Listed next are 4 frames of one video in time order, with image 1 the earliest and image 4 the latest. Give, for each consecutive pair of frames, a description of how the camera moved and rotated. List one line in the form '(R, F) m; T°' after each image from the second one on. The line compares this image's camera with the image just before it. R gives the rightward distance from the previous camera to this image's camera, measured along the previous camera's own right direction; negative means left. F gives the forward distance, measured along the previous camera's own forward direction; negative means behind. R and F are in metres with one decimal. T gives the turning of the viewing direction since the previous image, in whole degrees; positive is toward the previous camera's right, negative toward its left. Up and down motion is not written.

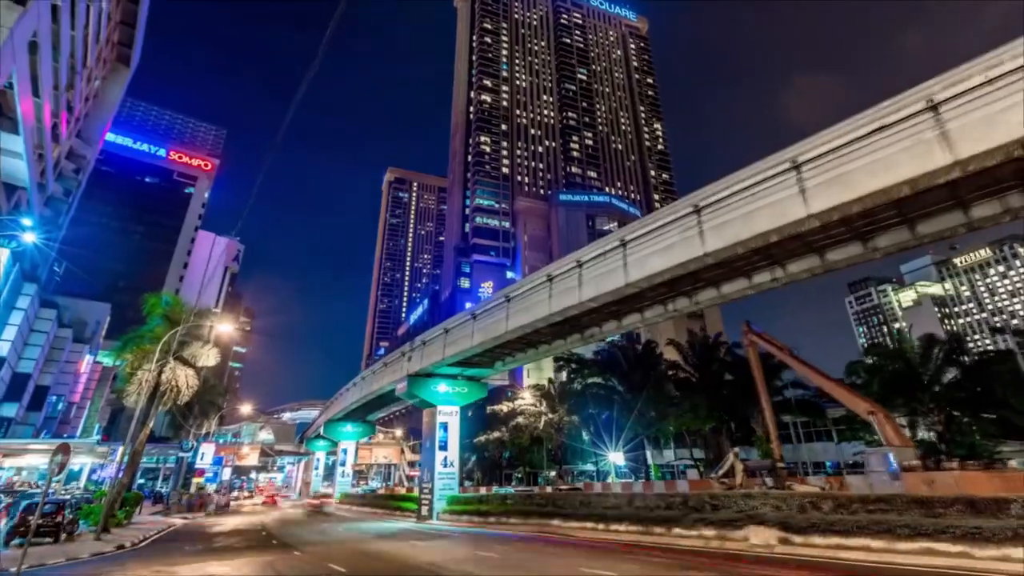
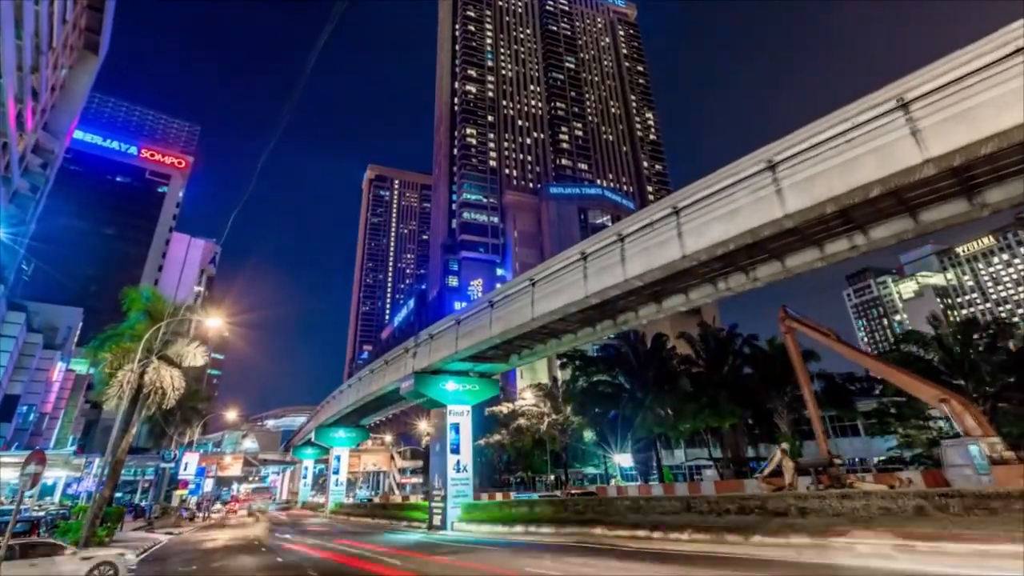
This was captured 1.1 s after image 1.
(-1.7, +2.1) m; +2°
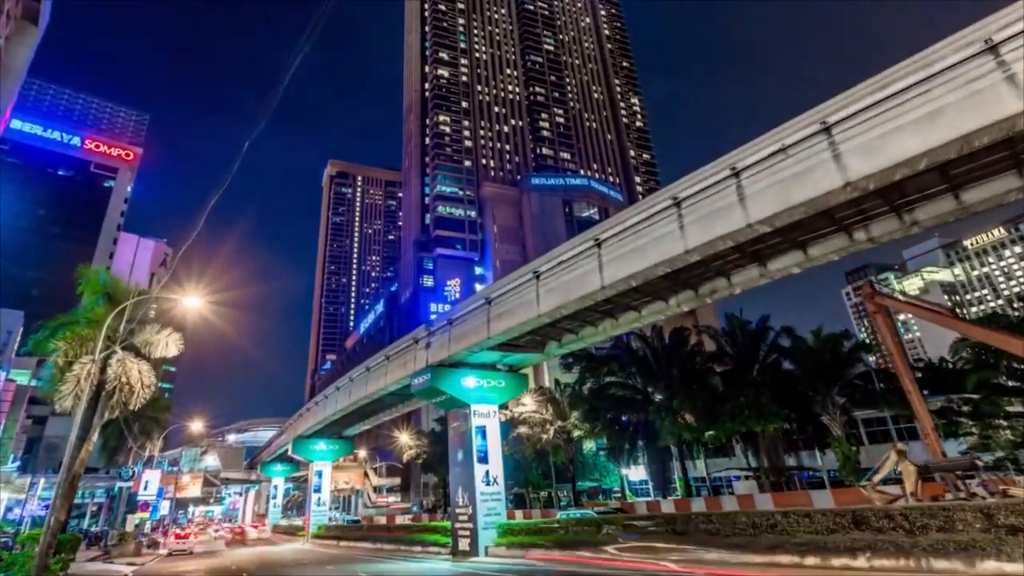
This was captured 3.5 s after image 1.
(-3.3, +3.9) m; +4°
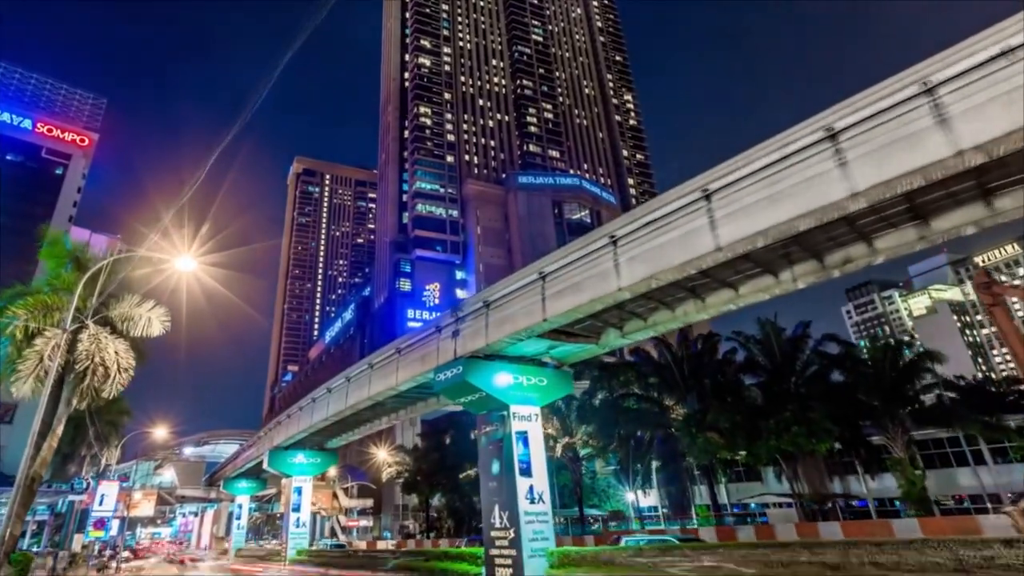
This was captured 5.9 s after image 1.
(-3.5, +3.6) m; +4°
